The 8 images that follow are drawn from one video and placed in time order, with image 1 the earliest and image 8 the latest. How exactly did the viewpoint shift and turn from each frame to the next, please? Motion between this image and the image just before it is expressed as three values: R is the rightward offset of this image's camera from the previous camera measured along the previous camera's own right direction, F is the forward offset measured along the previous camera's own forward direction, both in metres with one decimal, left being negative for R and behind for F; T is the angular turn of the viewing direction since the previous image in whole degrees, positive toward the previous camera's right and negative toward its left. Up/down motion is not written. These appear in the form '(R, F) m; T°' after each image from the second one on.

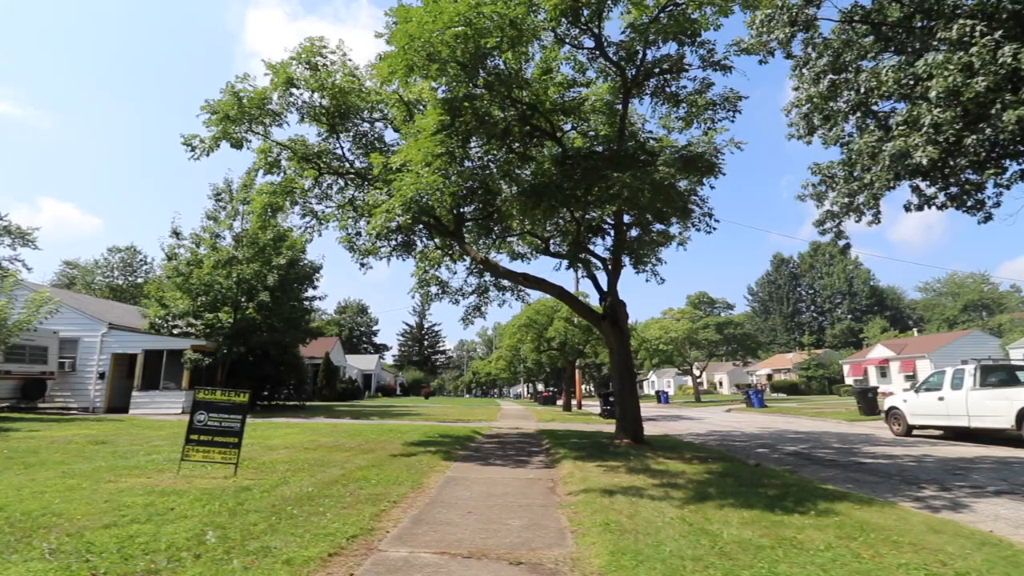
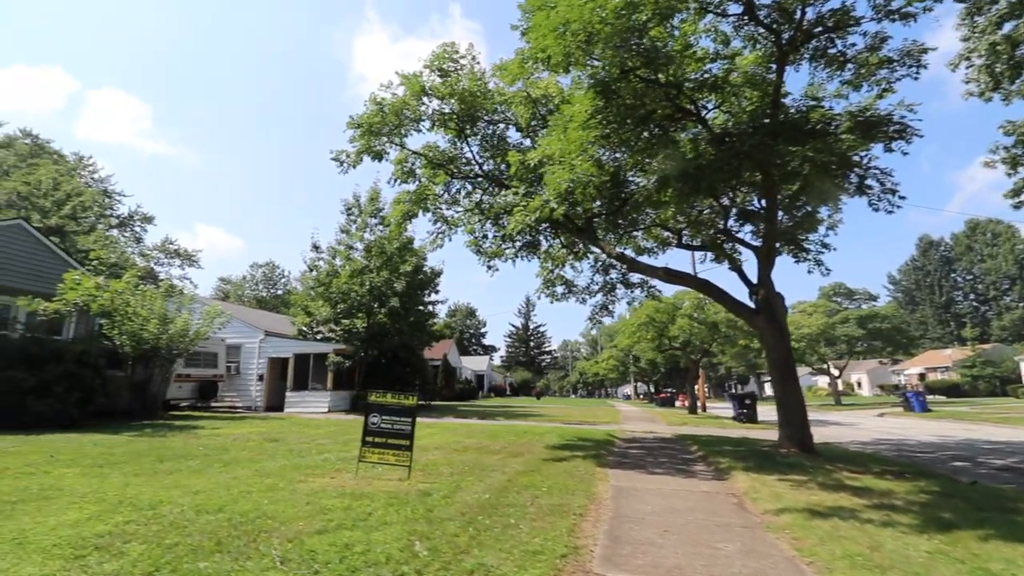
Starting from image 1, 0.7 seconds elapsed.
(-0.8, +0.4) m; -11°
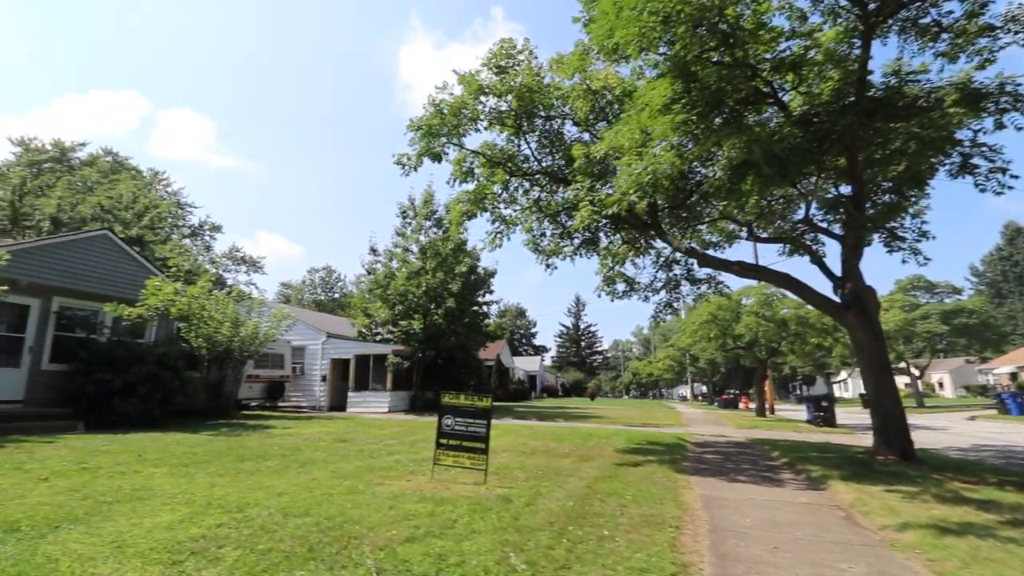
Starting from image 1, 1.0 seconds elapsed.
(-0.3, +0.3) m; -5°
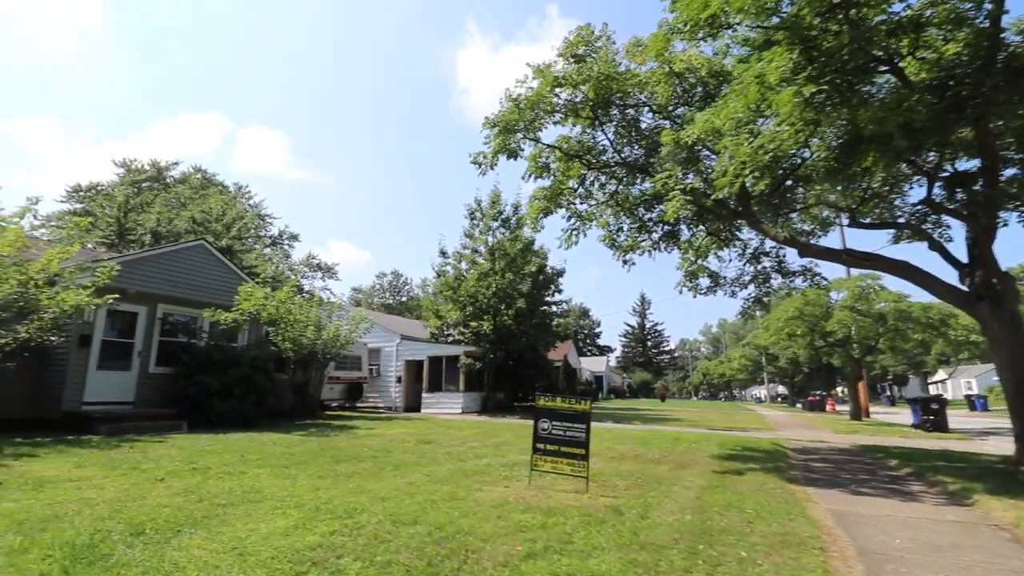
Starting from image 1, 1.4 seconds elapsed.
(-0.4, +0.3) m; -7°
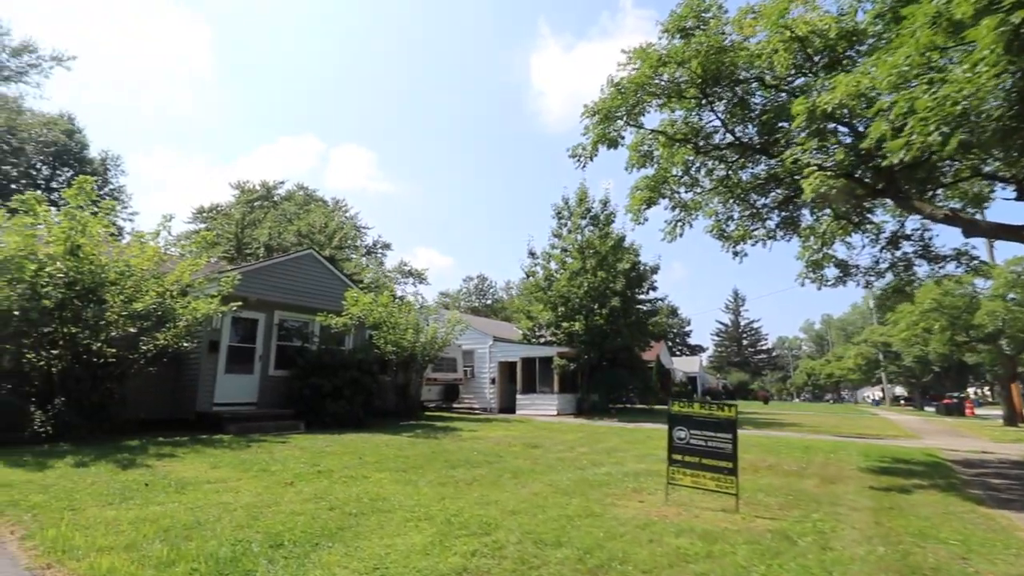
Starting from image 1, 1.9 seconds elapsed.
(-0.5, +0.4) m; -9°
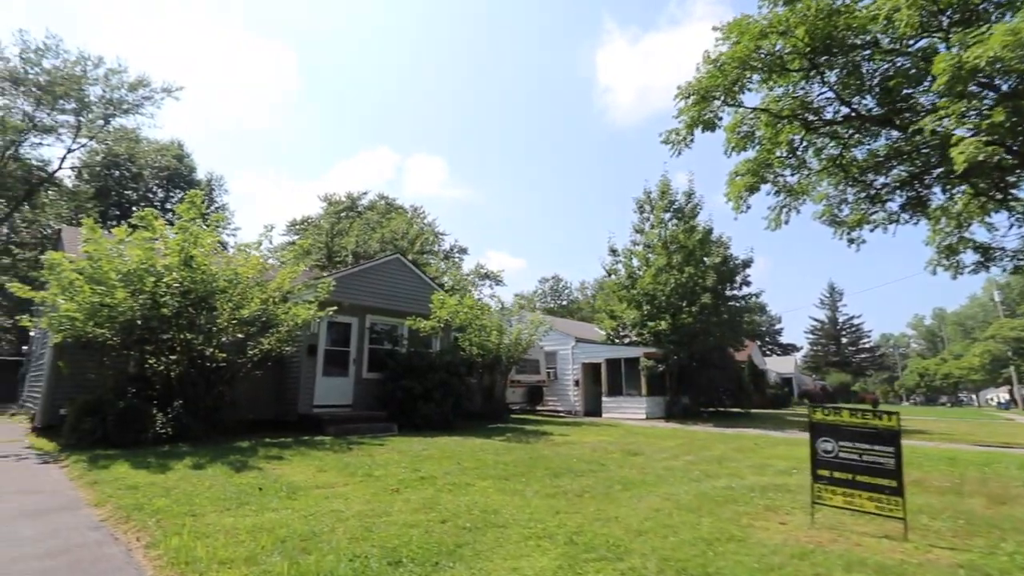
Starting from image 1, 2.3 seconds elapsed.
(-0.3, +0.4) m; -8°
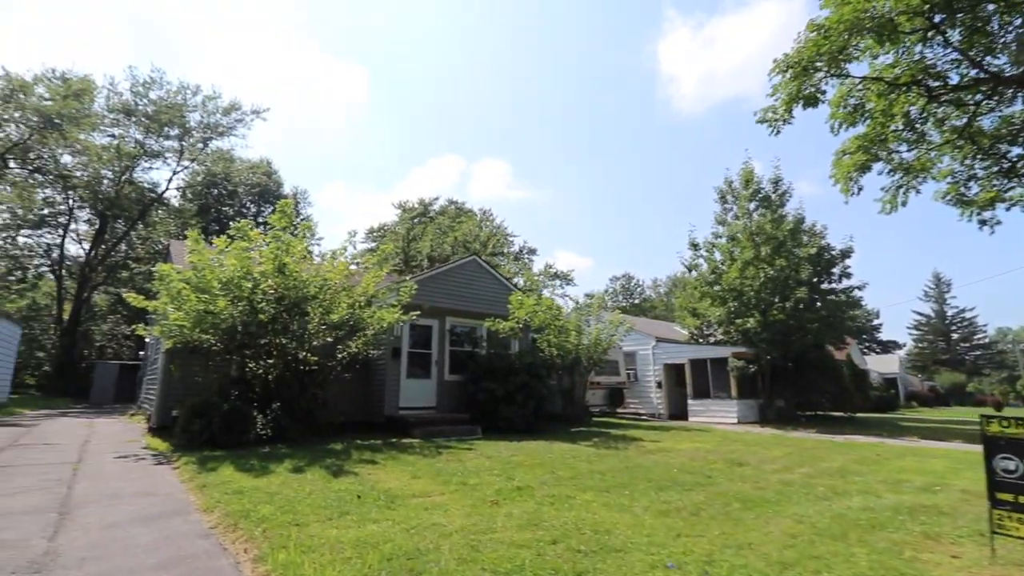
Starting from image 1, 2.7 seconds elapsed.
(-0.3, +0.3) m; -8°
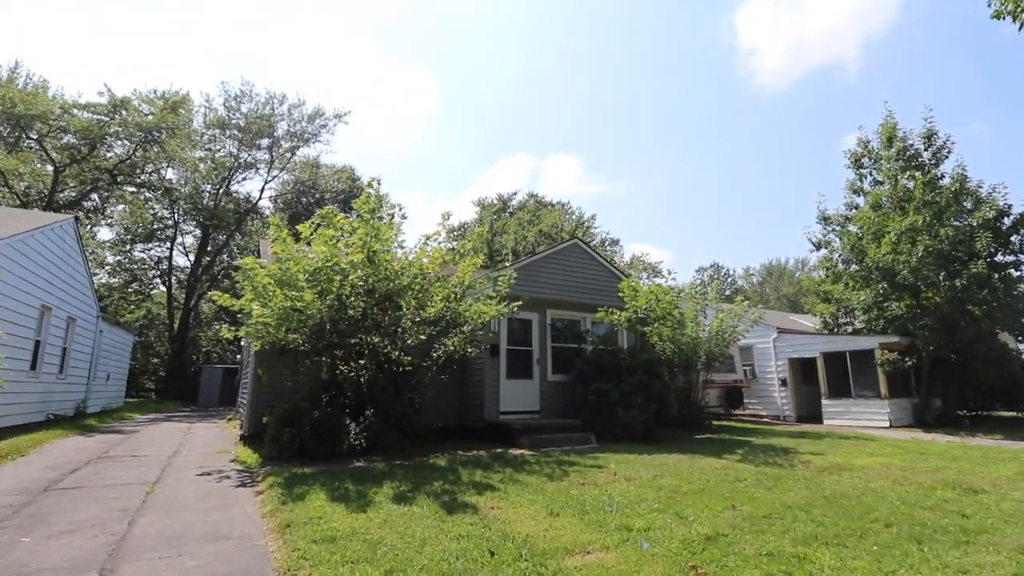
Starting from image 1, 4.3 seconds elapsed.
(-0.8, +1.5) m; -8°
